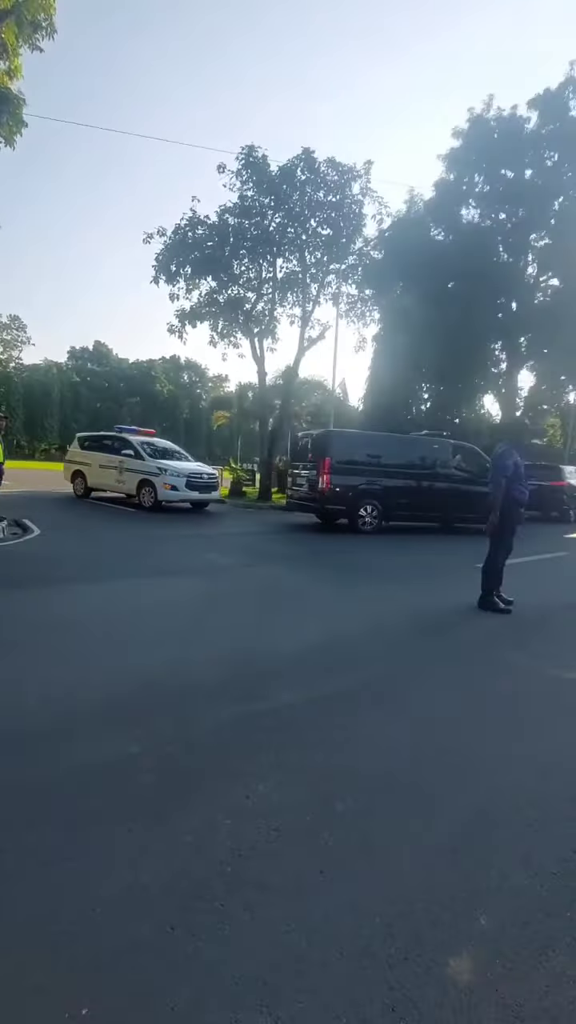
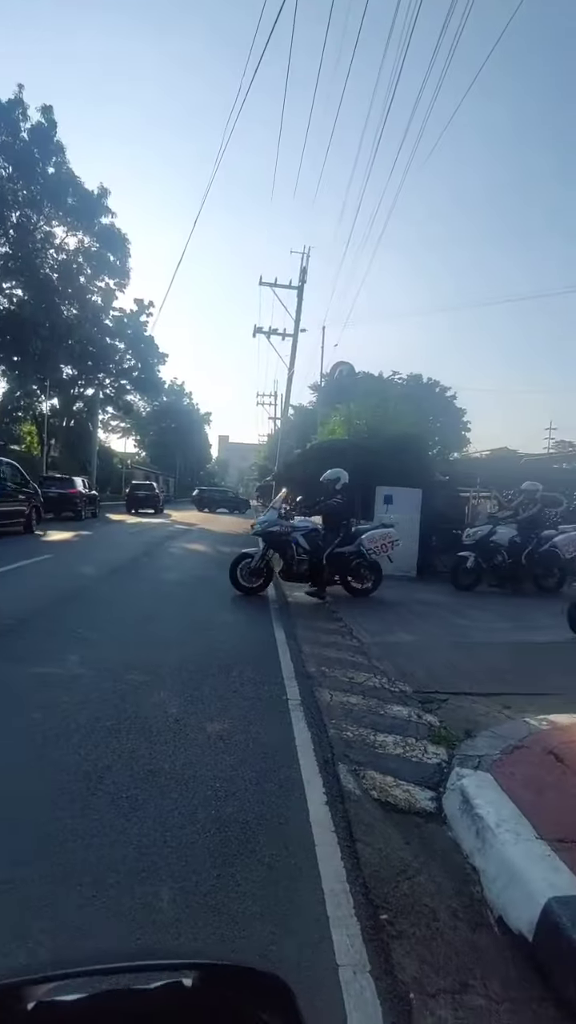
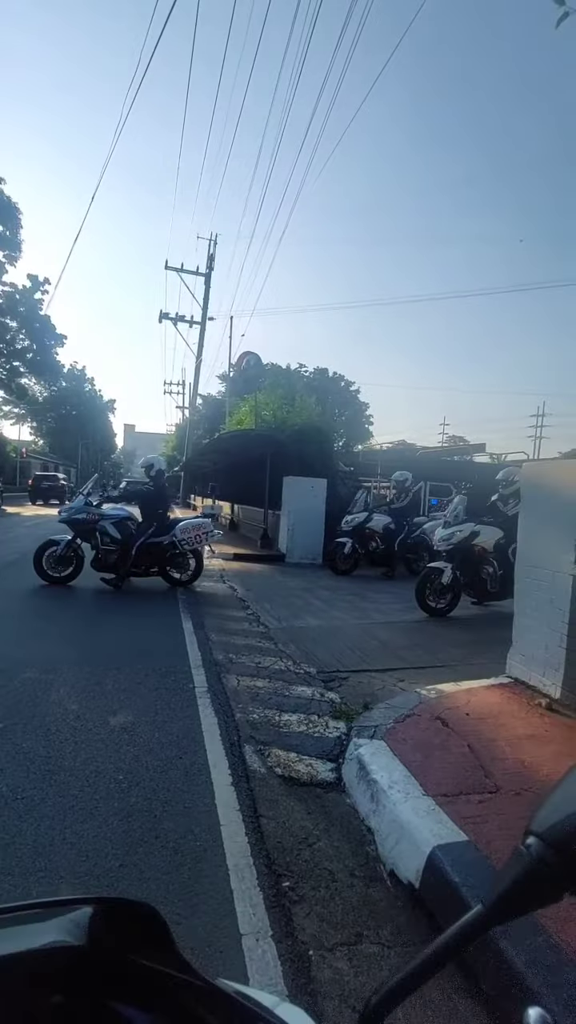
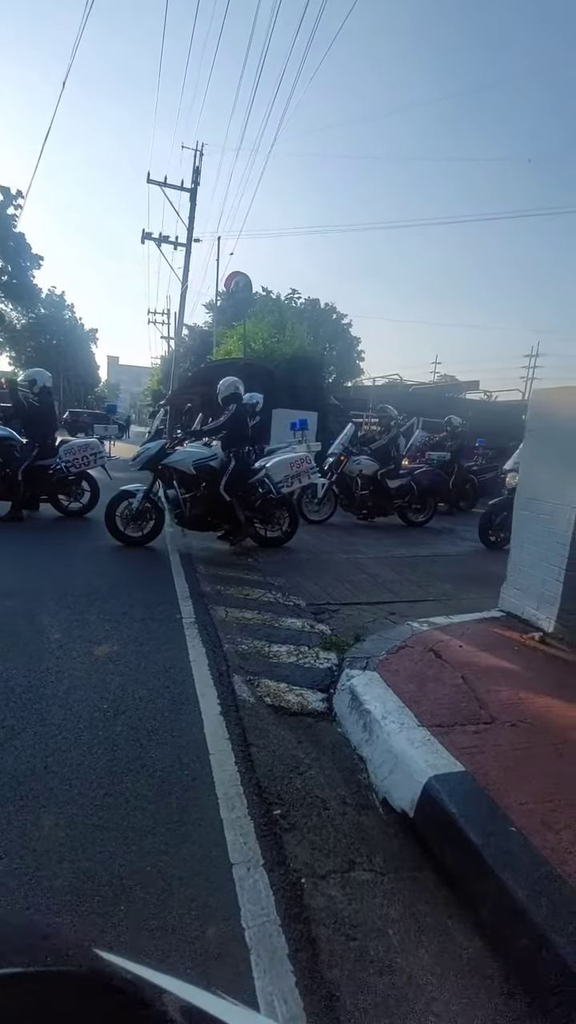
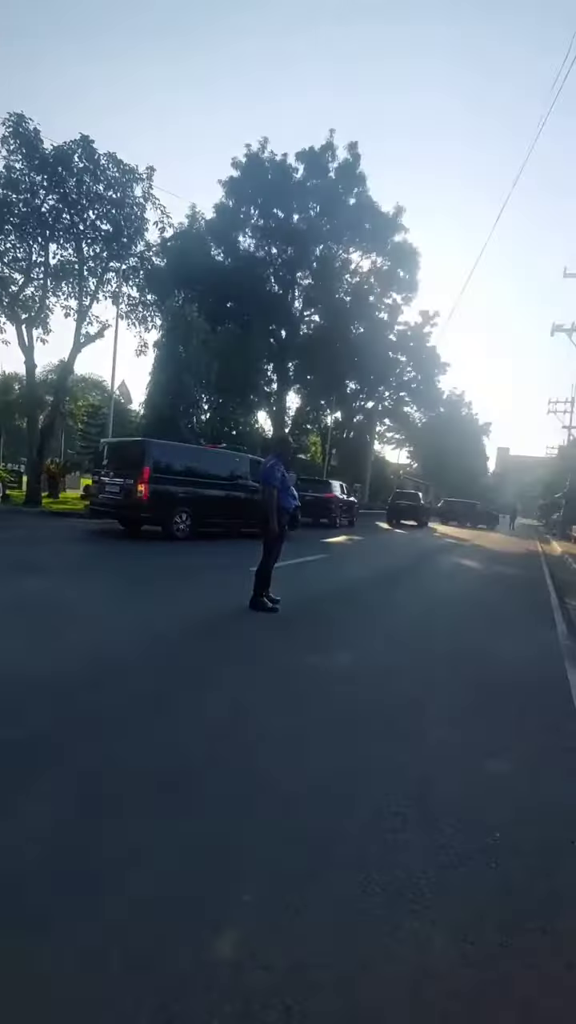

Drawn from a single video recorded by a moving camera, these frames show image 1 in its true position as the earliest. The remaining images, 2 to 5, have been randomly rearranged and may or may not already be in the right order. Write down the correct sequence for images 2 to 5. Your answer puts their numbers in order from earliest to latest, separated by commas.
5, 2, 3, 4
